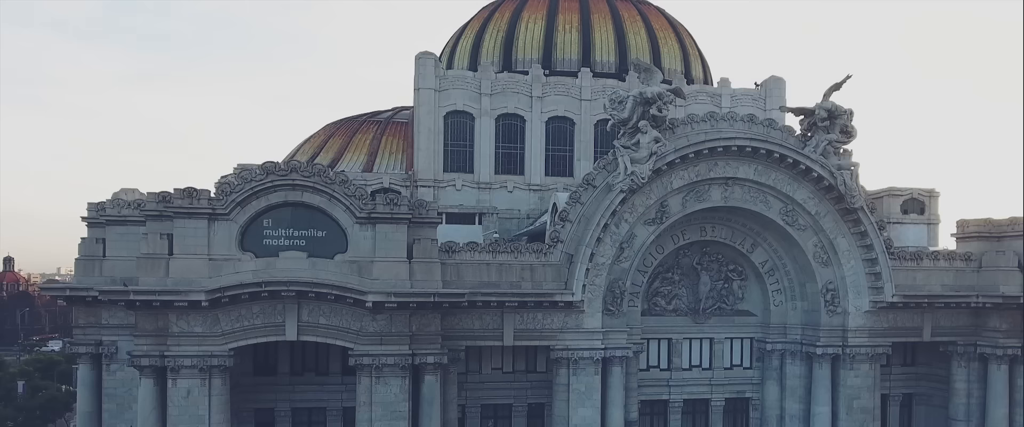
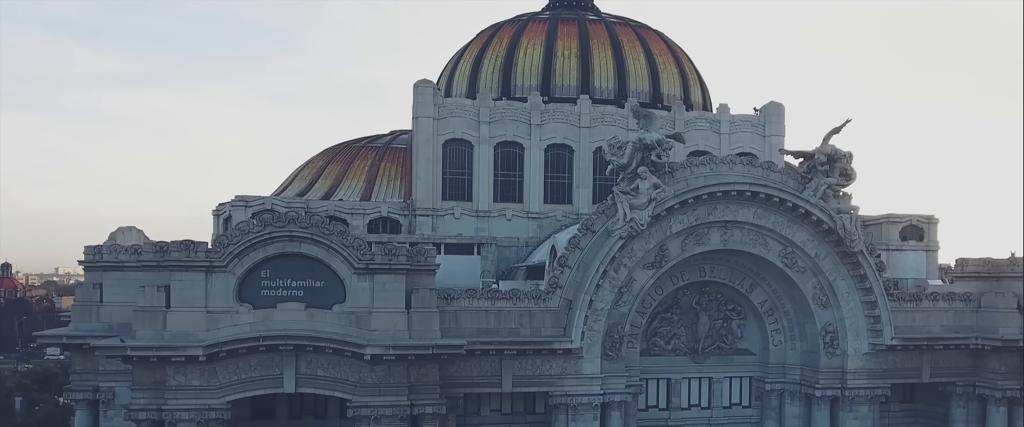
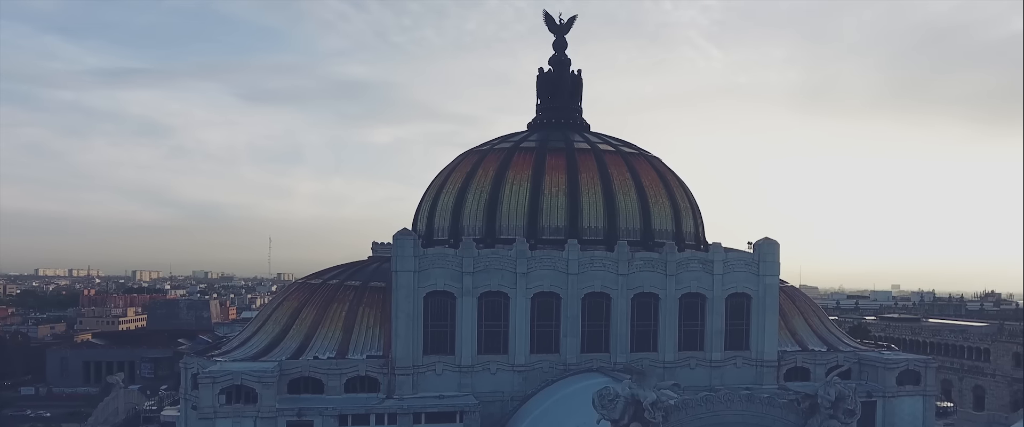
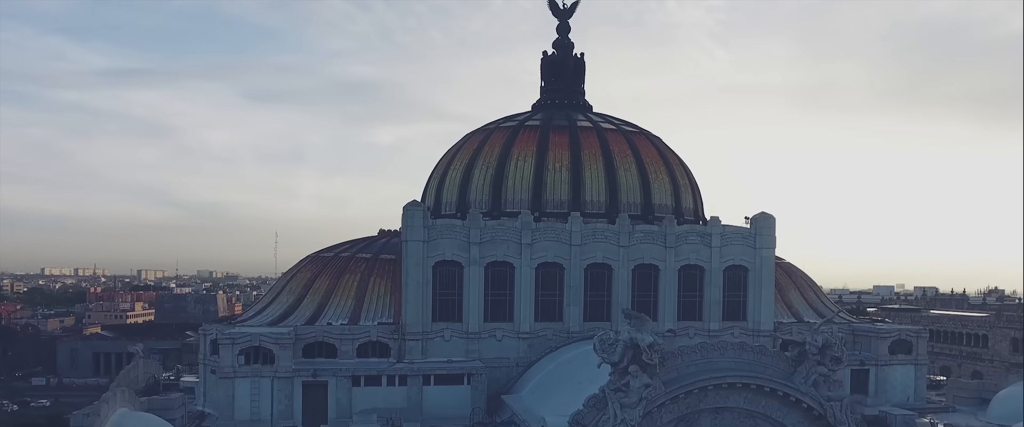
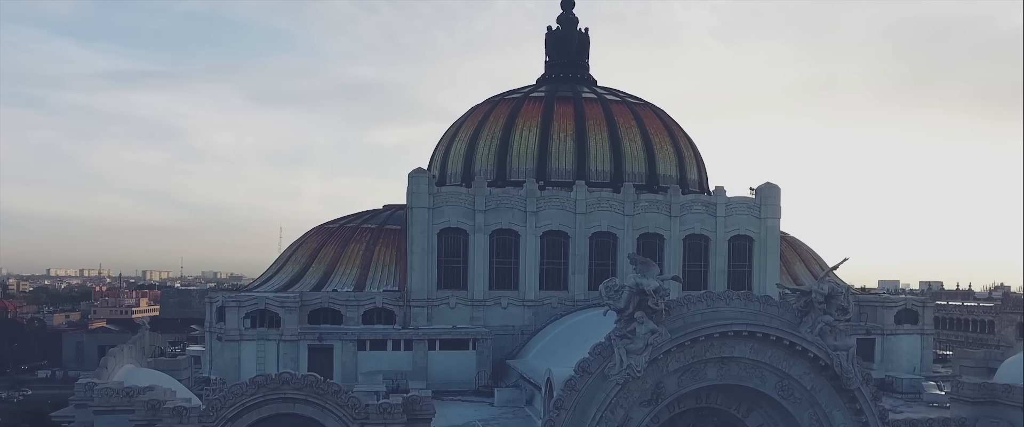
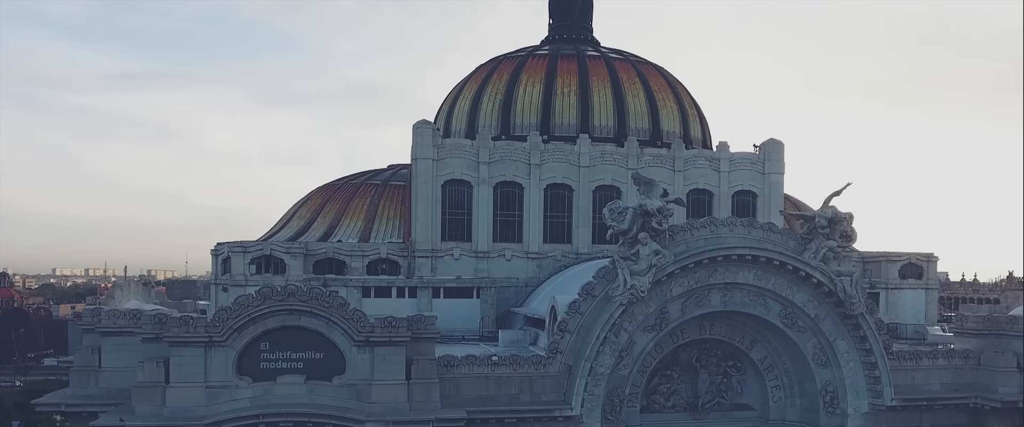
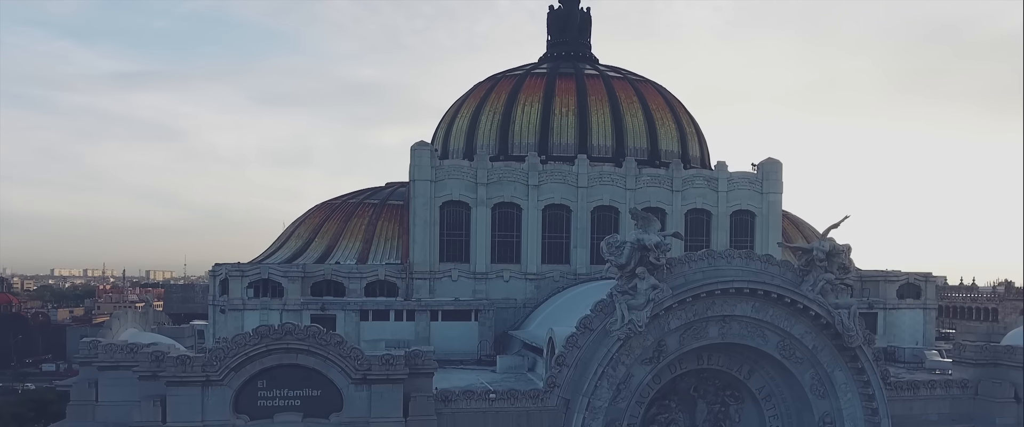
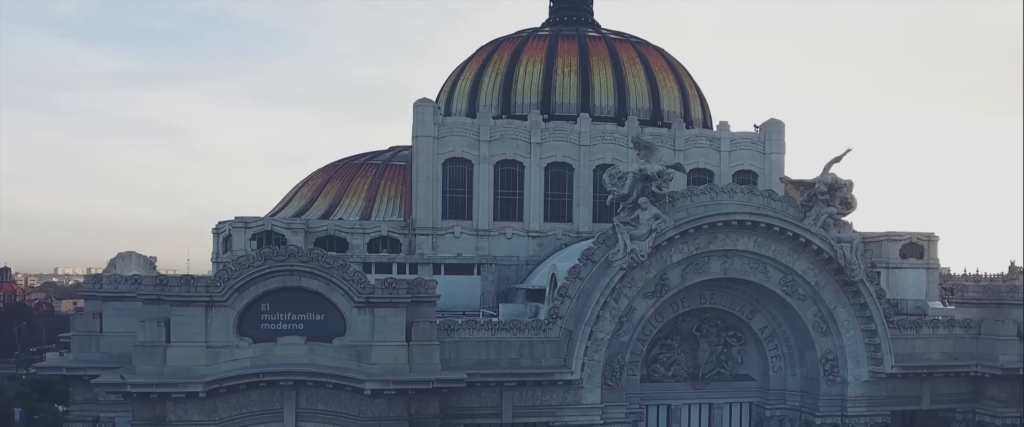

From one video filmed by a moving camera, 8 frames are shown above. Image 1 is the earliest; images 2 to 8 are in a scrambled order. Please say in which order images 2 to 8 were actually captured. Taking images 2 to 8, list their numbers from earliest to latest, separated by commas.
2, 8, 6, 7, 5, 4, 3
